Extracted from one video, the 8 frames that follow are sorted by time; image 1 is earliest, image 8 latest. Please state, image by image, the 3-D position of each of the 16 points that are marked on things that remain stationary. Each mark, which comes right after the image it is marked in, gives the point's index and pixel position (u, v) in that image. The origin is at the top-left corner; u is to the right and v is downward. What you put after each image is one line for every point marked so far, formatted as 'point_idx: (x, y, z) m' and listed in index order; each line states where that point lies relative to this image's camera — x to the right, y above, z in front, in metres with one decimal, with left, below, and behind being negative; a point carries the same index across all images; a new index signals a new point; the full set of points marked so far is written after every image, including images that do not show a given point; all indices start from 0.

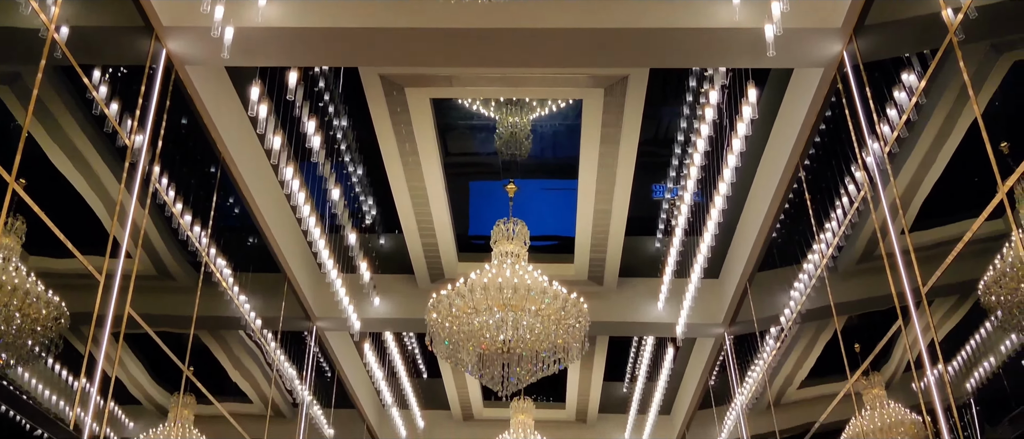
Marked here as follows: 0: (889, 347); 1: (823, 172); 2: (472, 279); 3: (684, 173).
0: (+3.0, -1.0, +7.6) m
1: (+2.7, +0.4, +8.4) m
2: (-0.4, -0.5, +8.5) m
3: (+1.6, +0.4, +9.2) m
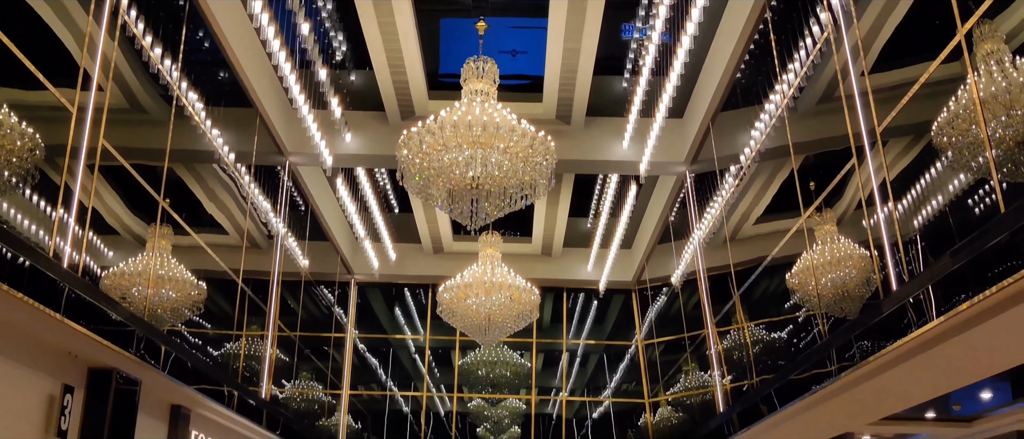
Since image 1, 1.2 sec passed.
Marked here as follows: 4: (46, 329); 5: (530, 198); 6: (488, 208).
0: (+2.7, +0.3, +7.9) m
1: (+2.4, +1.8, +8.5) m
2: (-0.6, +0.9, +8.7) m
3: (+1.4, +2.0, +9.3) m
4: (-3.5, -0.8, +7.2) m
5: (+0.2, +0.2, +8.9) m
6: (-0.2, +0.1, +8.8) m
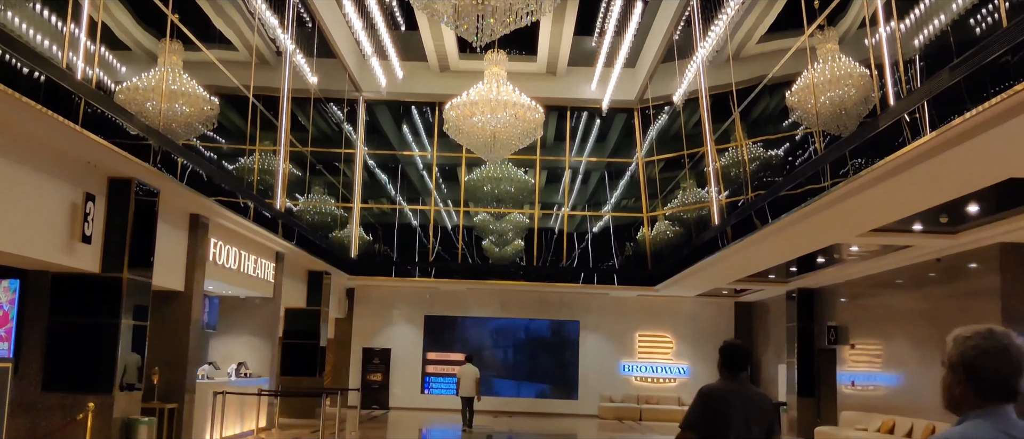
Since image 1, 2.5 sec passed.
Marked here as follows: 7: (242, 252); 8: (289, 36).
0: (+2.8, +1.8, +8.0) m
1: (+2.5, +3.4, +8.3) m
2: (-0.6, +2.6, +8.6) m
3: (+1.4, +3.7, +9.0) m
4: (-3.5, +0.6, +7.5) m
5: (+0.2, +1.9, +9.0) m
6: (-0.2, +1.8, +8.8) m
7: (-3.0, -0.4, +10.9) m
8: (-2.8, +2.2, +12.1) m
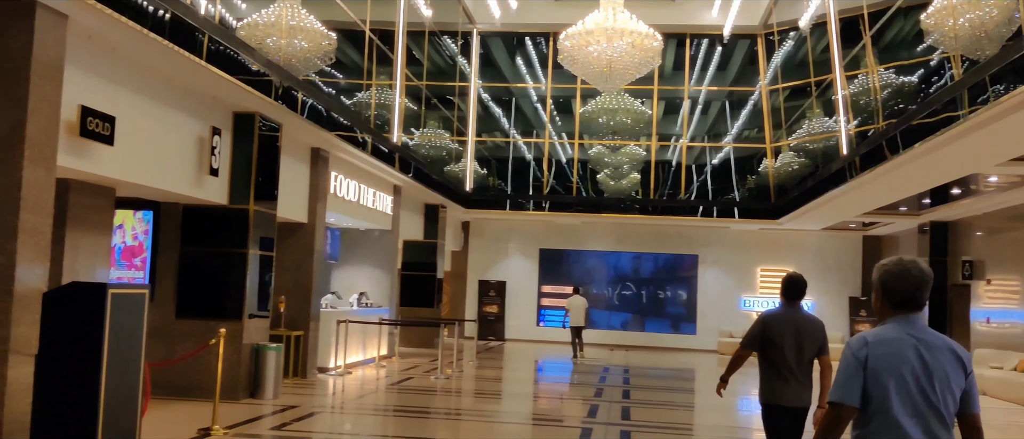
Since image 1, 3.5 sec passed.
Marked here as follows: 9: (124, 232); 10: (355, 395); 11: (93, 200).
0: (+3.7, +2.3, +7.4) m
1: (+3.5, +4.0, +7.7) m
2: (+0.4, +3.2, +8.4) m
3: (+2.5, +4.3, +8.5) m
4: (-2.6, +1.2, +7.7) m
5: (+1.3, +2.5, +8.7) m
6: (+0.9, +2.4, +8.6) m
7: (-1.7, +0.4, +11.1) m
8: (-1.4, +3.1, +12.1) m
9: (-3.4, -0.1, +8.5) m
10: (-1.4, -1.6, +8.7) m
11: (-3.4, +0.2, +7.9) m
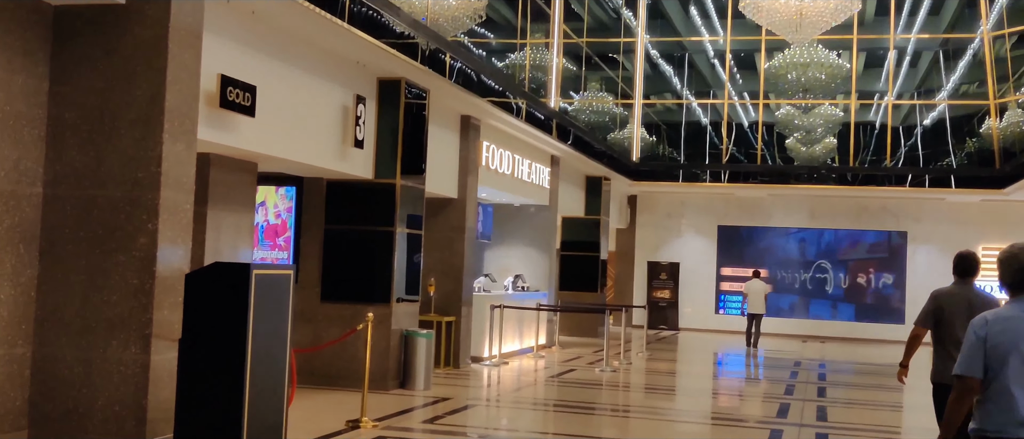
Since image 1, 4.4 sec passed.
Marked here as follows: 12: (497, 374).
0: (+4.8, +2.6, +5.7) m
1: (+4.6, +4.2, +6.0) m
2: (+1.7, +3.4, +7.2) m
3: (+3.7, +4.6, +6.9) m
4: (-1.3, +1.3, +7.0) m
5: (+2.6, +2.7, +7.4) m
6: (+2.2, +2.6, +7.4) m
7: (0.0, +0.6, +10.2) m
8: (+0.5, +3.3, +11.2) m
9: (-2.0, +0.1, +8.0) m
10: (0.0, -1.4, +7.9) m
11: (-2.1, +0.3, +7.4) m
12: (-0.1, -1.4, +8.5) m
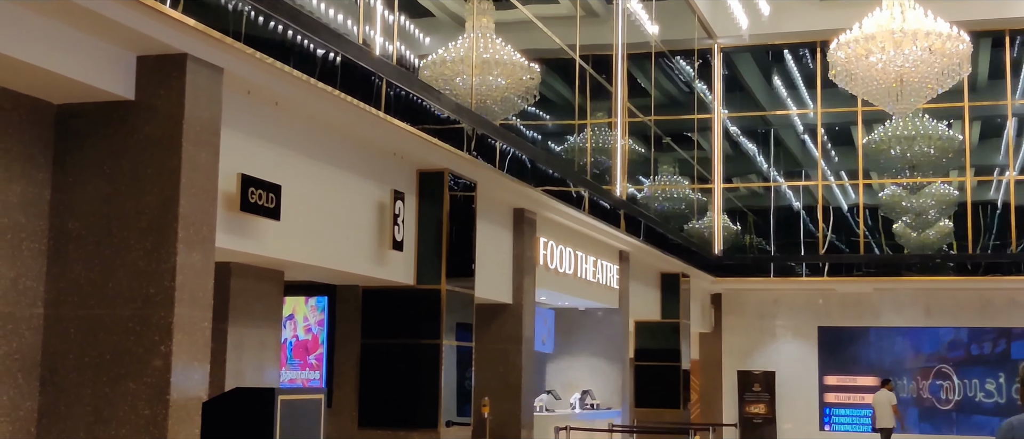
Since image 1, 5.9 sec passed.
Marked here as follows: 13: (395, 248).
0: (+5.0, +2.1, +4.6) m
1: (+4.8, +3.7, +5.0) m
2: (+2.0, +2.7, +6.3) m
3: (+4.0, +4.0, +6.0) m
4: (-1.0, +0.6, +6.1) m
5: (+2.9, +2.1, +6.4) m
6: (+2.5, +2.0, +6.4) m
7: (+0.6, -0.3, +9.2) m
8: (+1.1, +2.3, +10.3) m
9: (-1.6, -0.8, +7.0) m
10: (+0.5, -2.1, +6.7) m
11: (-1.7, -0.4, +6.4) m
12: (+0.4, -2.2, +7.3) m
13: (-0.8, -0.2, +6.7) m
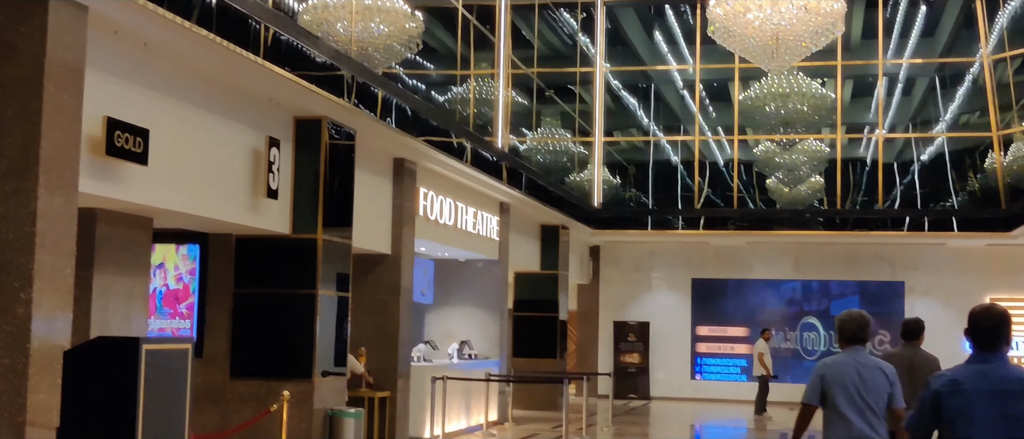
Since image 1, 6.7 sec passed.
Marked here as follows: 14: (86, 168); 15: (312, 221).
0: (+4.4, +2.3, +4.9) m
1: (+4.1, +3.9, +5.2) m
2: (+1.3, +3.0, +6.3) m
3: (+3.3, +4.2, +6.1) m
4: (-1.7, +0.9, +6.0) m
5: (+2.2, +2.4, +6.5) m
6: (+1.8, +2.3, +6.4) m
7: (-0.4, +0.1, +9.2) m
8: (0.0, +2.8, +10.3) m
9: (-2.4, -0.4, +6.9) m
10: (-0.4, -1.8, +6.7) m
11: (-2.5, -0.1, +6.3) m
12: (-0.5, -1.8, +7.3) m
13: (-1.6, +0.2, +6.6) m
14: (-2.3, +0.3, +5.0) m
15: (-1.4, 0.0, +6.7) m
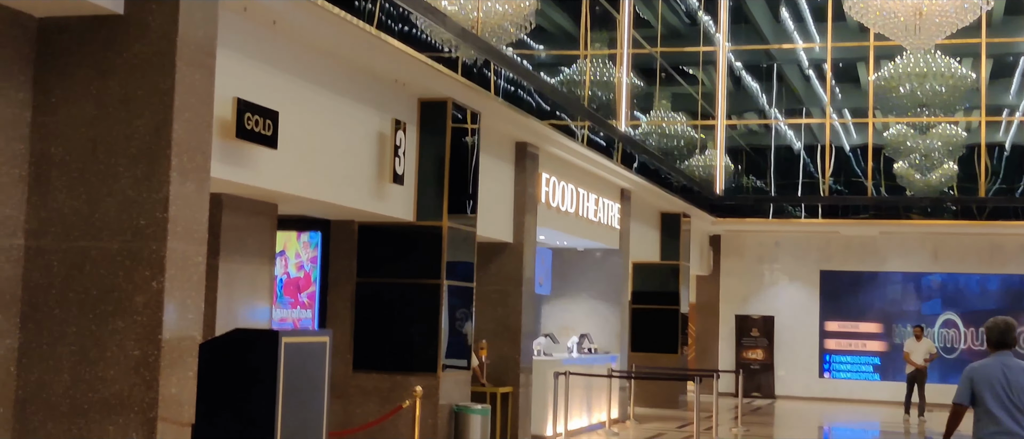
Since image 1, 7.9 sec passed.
0: (+5.3, +2.3, +4.6) m
1: (+5.0, +4.0, +4.8) m
2: (+2.2, +3.1, +5.9) m
3: (+4.2, +4.3, +5.8) m
4: (-0.9, +1.0, +5.7) m
5: (+3.0, +2.5, +6.1) m
6: (+2.6, +2.3, +6.1) m
7: (+0.4, +0.3, +8.9) m
8: (+0.9, +2.9, +9.9) m
9: (-1.6, -0.3, +6.6) m
10: (+0.5, -1.7, +6.5) m
11: (-1.6, 0.0, +6.0) m
12: (+0.3, -1.7, +7.1) m
13: (-0.8, +0.2, +6.3) m
14: (-1.4, +0.3, +4.7) m
15: (-0.5, +0.1, +6.5) m
